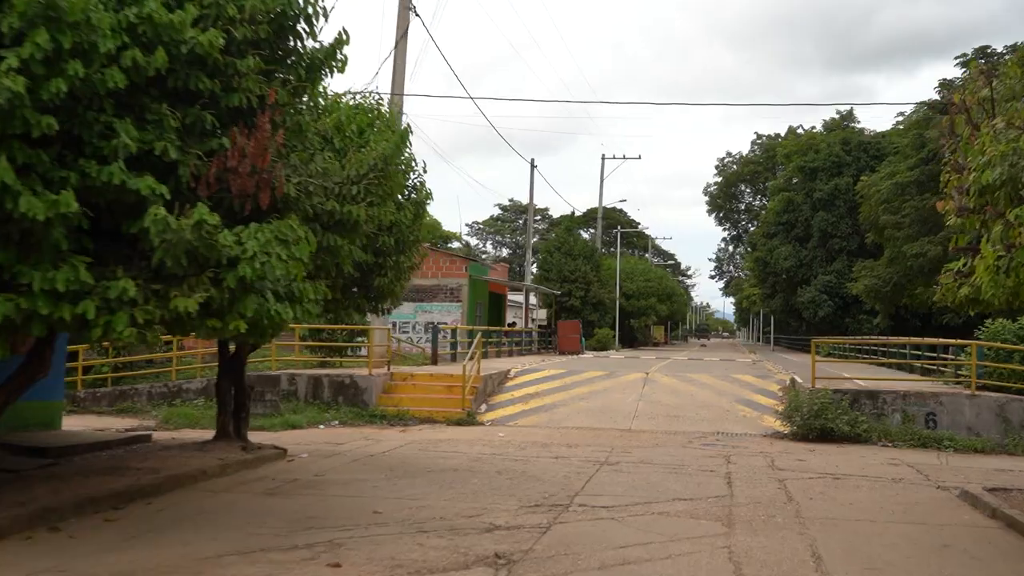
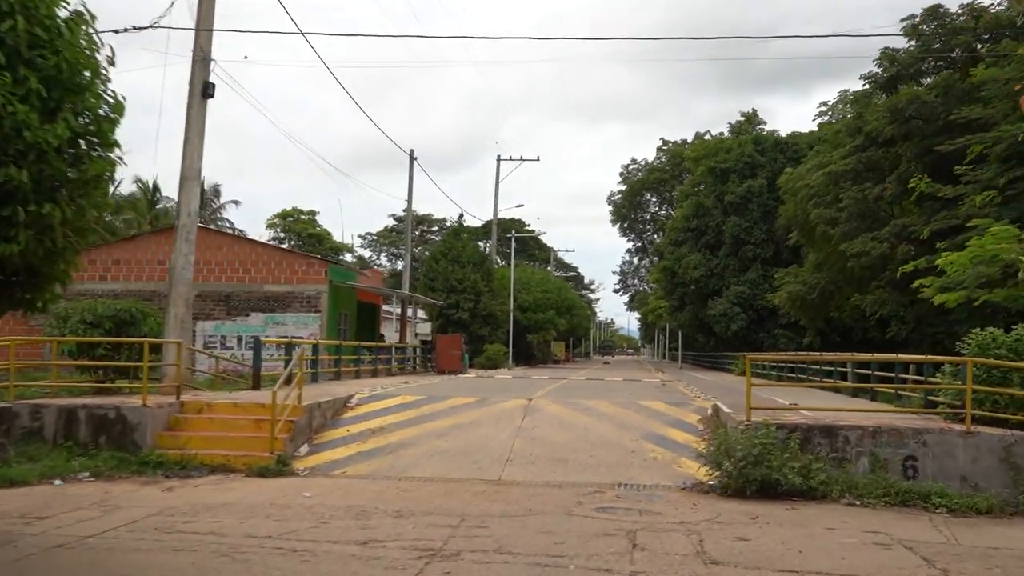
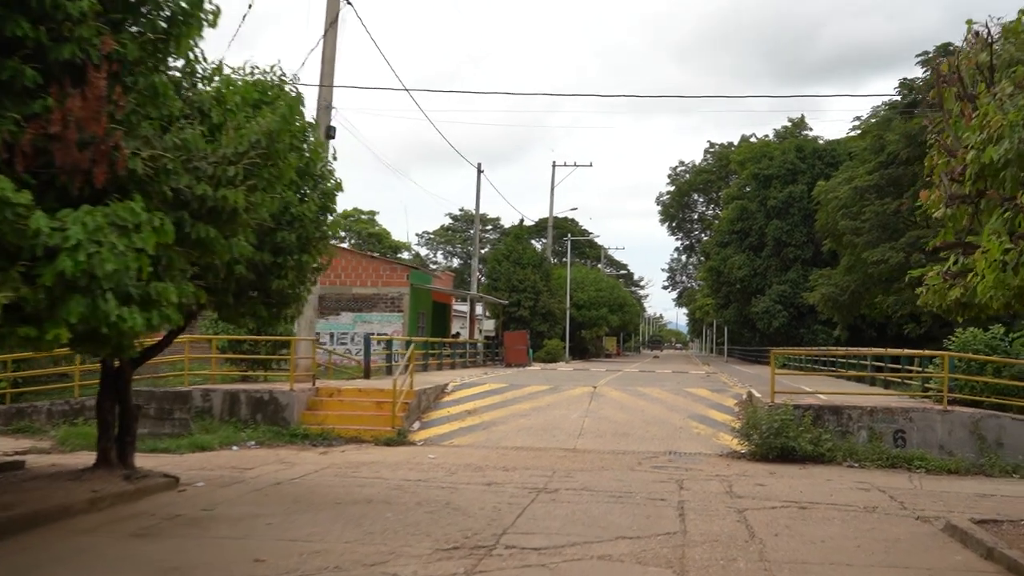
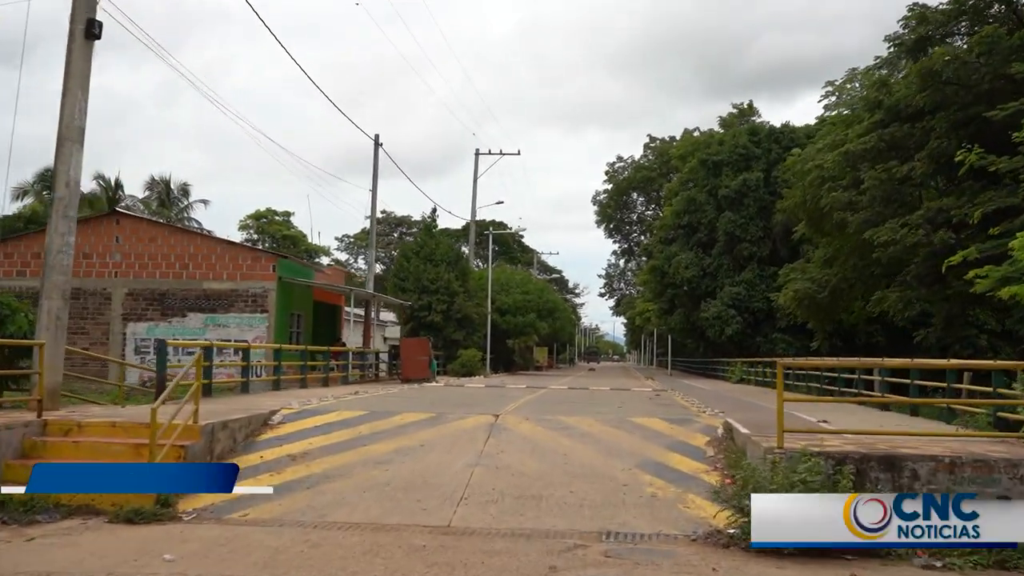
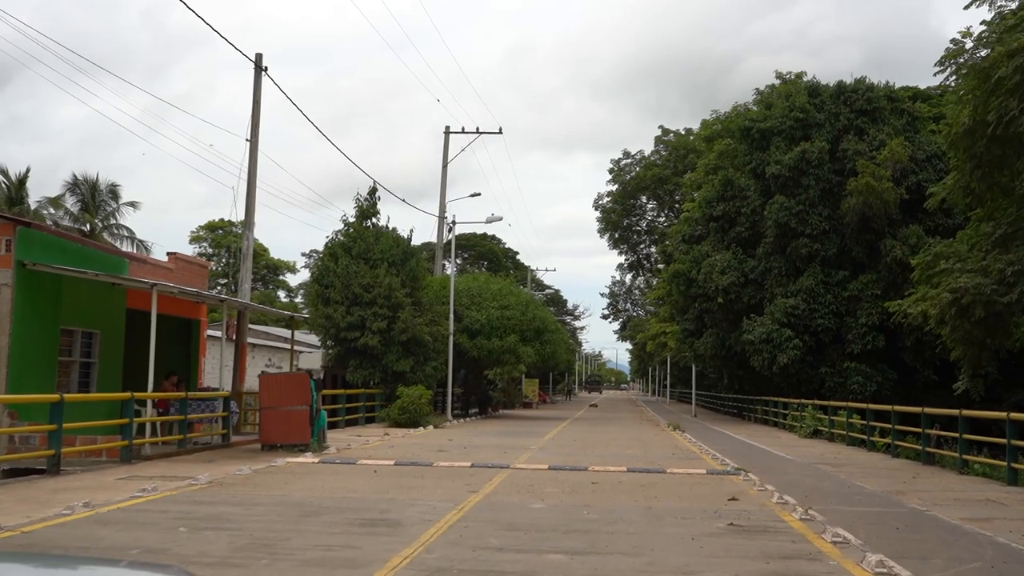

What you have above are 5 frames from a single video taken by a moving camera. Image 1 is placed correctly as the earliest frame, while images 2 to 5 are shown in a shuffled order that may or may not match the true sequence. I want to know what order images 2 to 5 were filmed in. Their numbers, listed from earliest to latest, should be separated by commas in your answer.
3, 2, 4, 5
